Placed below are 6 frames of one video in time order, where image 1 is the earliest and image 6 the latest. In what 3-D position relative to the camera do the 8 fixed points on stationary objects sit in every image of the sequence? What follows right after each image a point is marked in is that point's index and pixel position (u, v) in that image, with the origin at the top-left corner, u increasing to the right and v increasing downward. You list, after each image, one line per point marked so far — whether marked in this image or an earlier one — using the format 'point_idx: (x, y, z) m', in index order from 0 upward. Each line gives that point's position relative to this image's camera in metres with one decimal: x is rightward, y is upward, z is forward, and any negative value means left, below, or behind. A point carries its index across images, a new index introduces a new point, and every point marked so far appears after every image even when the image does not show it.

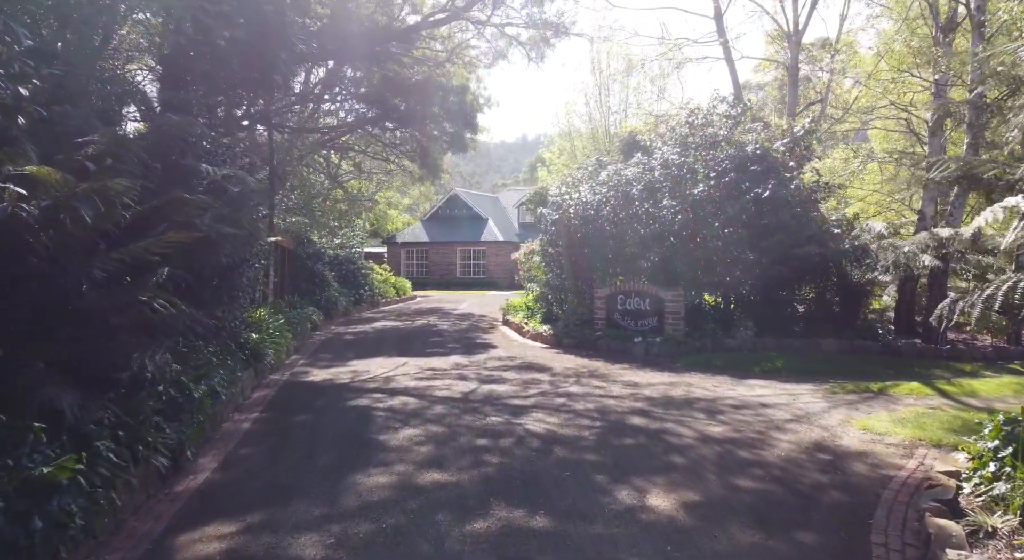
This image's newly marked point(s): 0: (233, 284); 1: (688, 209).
0: (-3.3, 0.0, +8.0) m
1: (+3.1, +1.2, +11.6) m
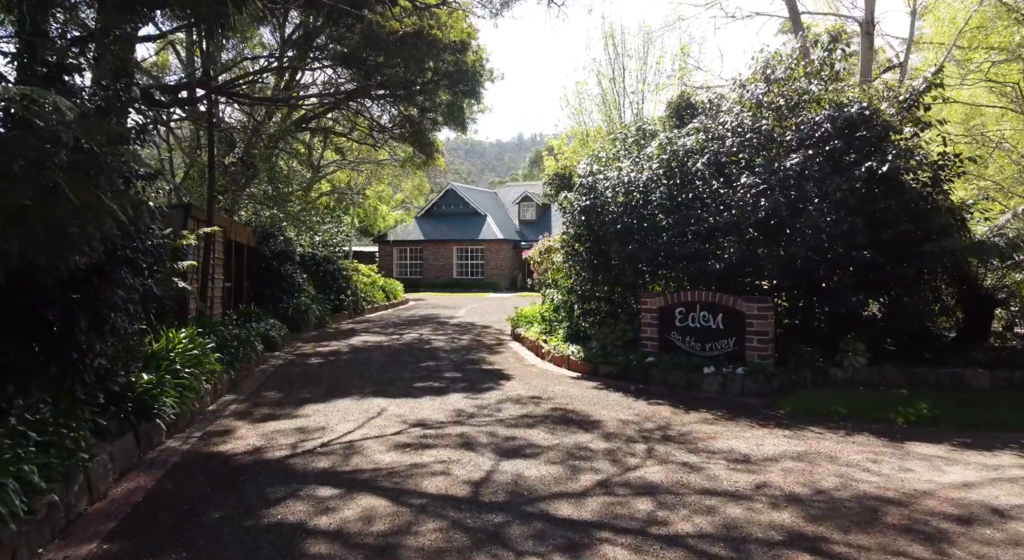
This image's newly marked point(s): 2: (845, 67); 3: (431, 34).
0: (-3.0, -0.1, +4.7) m
1: (+3.3, +1.1, +8.4) m
2: (+5.2, +3.3, +10.4) m
3: (-1.7, +5.1, +14.0) m
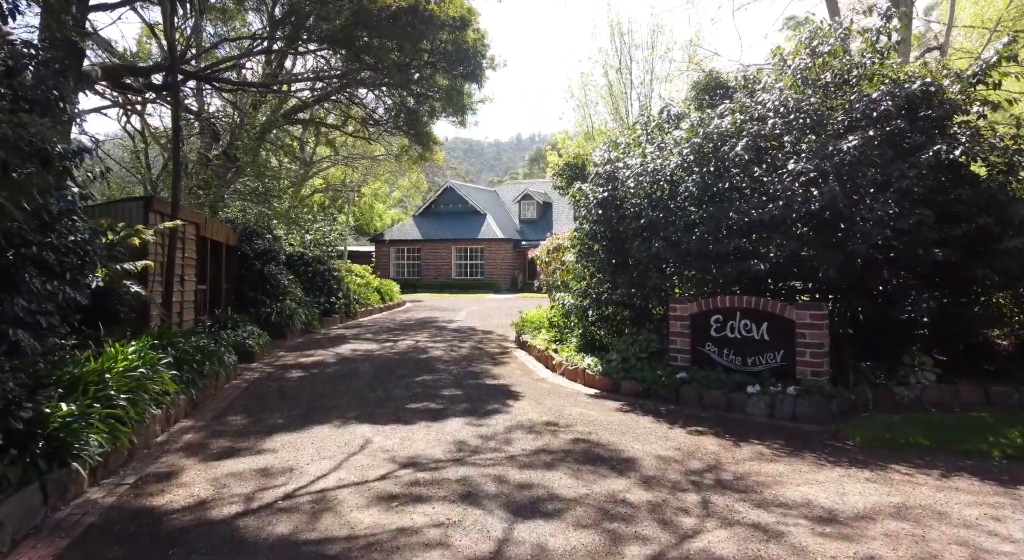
0: (-2.9, -0.2, +3.5) m
1: (+3.4, +1.1, +7.2) m
2: (+5.3, +3.3, +9.2) m
3: (-1.6, +5.1, +12.8) m
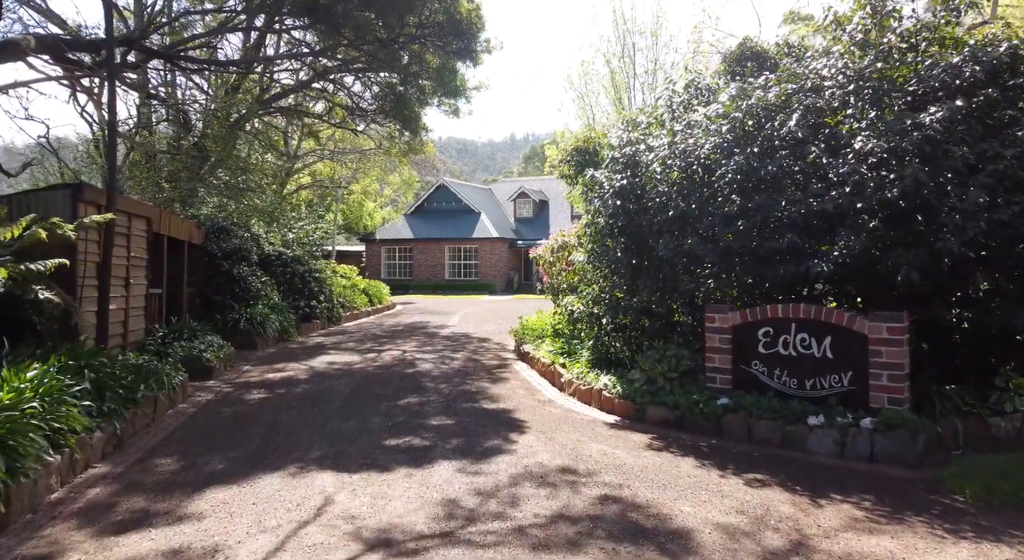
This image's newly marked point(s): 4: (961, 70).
0: (-2.9, -0.2, +2.1) m
1: (+3.5, +1.1, +5.8) m
2: (+5.3, +3.2, +7.8) m
3: (-1.6, +5.1, +11.4) m
4: (+4.1, +1.9, +6.2) m
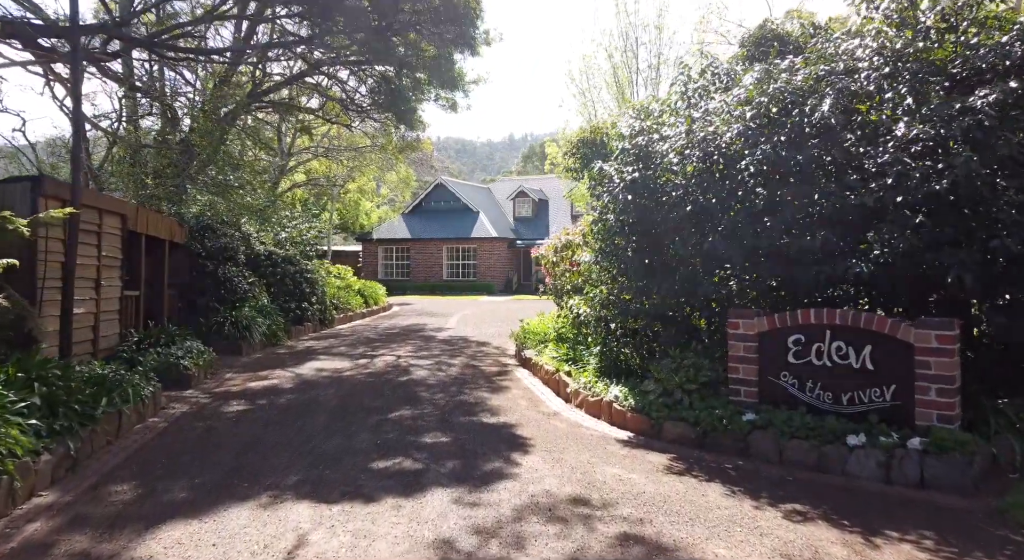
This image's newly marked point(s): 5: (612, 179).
0: (-2.8, -0.2, +1.5) m
1: (+3.5, +1.1, +5.2) m
2: (+5.3, +3.2, +7.2) m
3: (-1.6, +5.0, +10.7) m
4: (+4.1, +1.9, +5.5) m
5: (+1.1, +1.1, +7.3) m
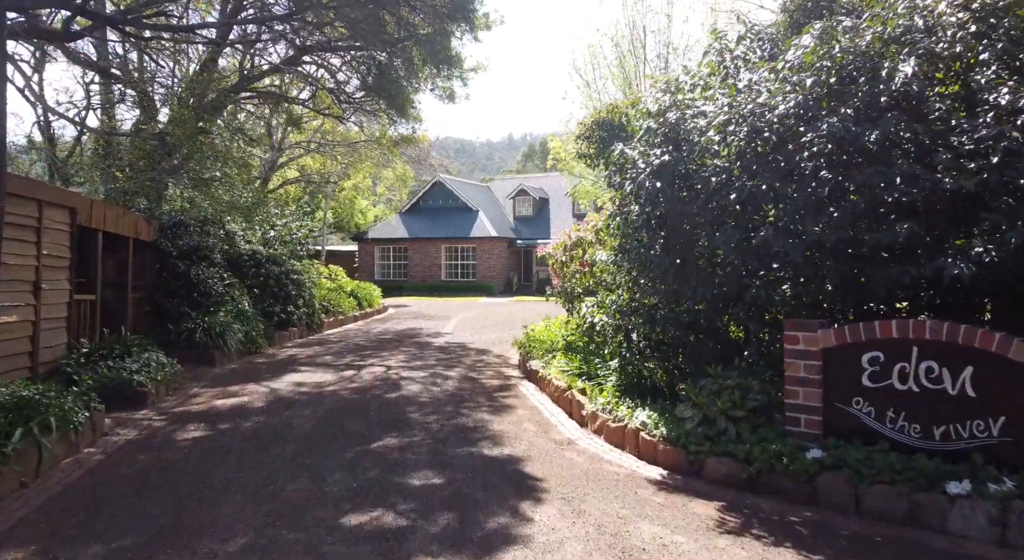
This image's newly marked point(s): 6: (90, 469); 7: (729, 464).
0: (-2.8, -0.3, +0.4) m
1: (+3.6, +1.0, +4.2) m
2: (+5.3, +3.2, +6.1) m
3: (-1.6, +5.0, +9.7) m
4: (+4.2, +1.9, +4.5) m
5: (+1.1, +1.1, +6.2) m
6: (-3.2, -1.4, +5.1) m
7: (+1.5, -1.3, +4.7) m
